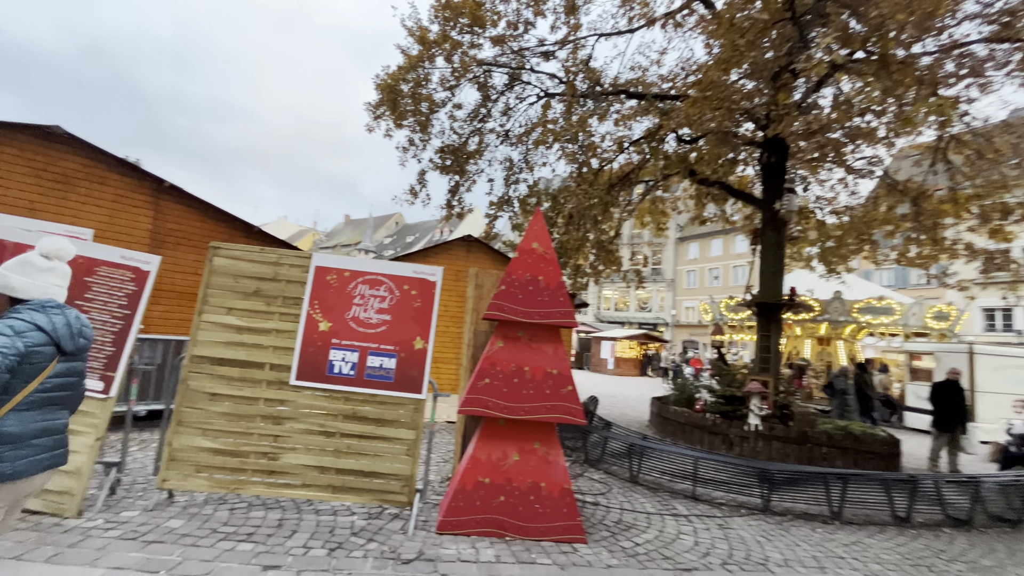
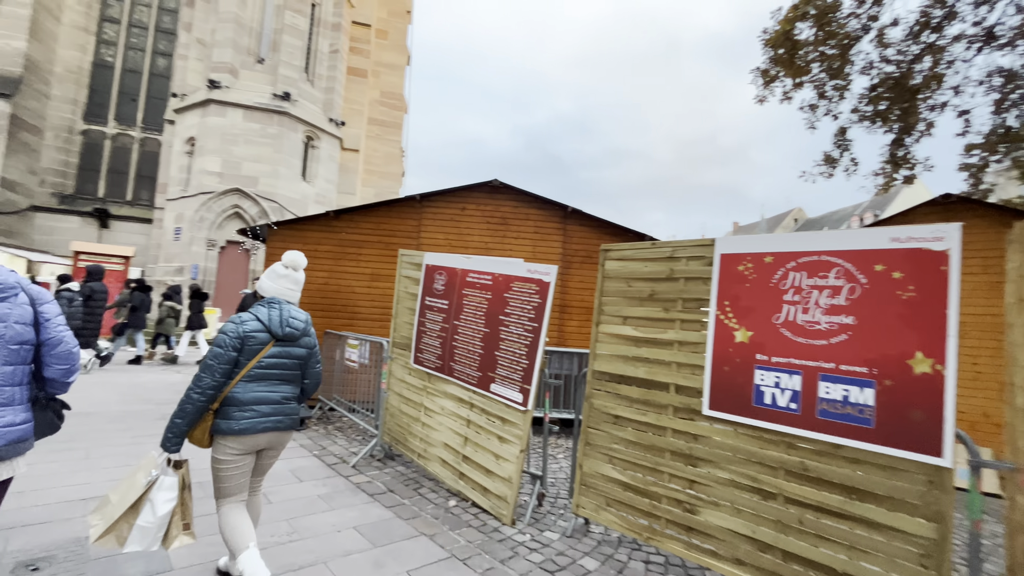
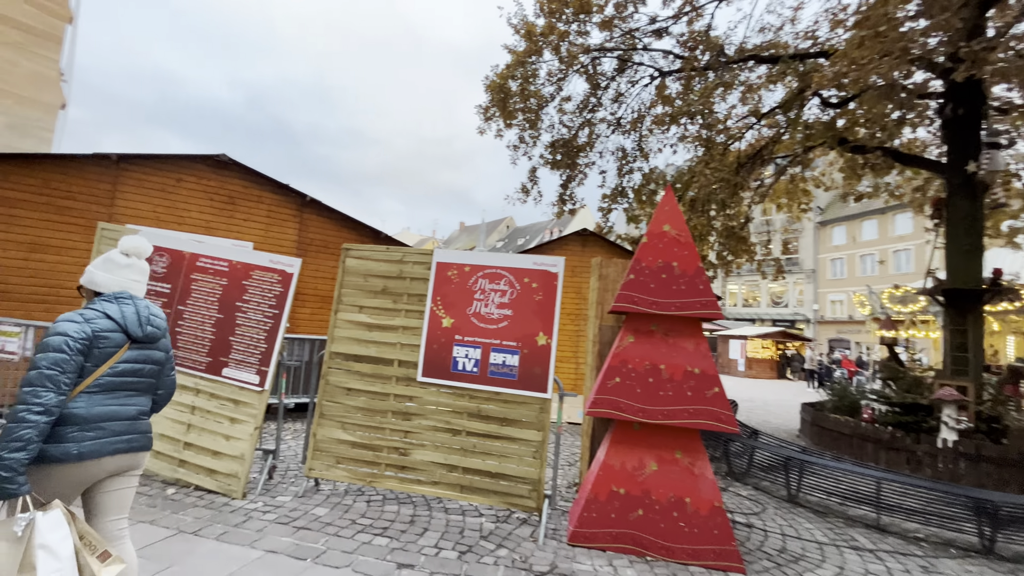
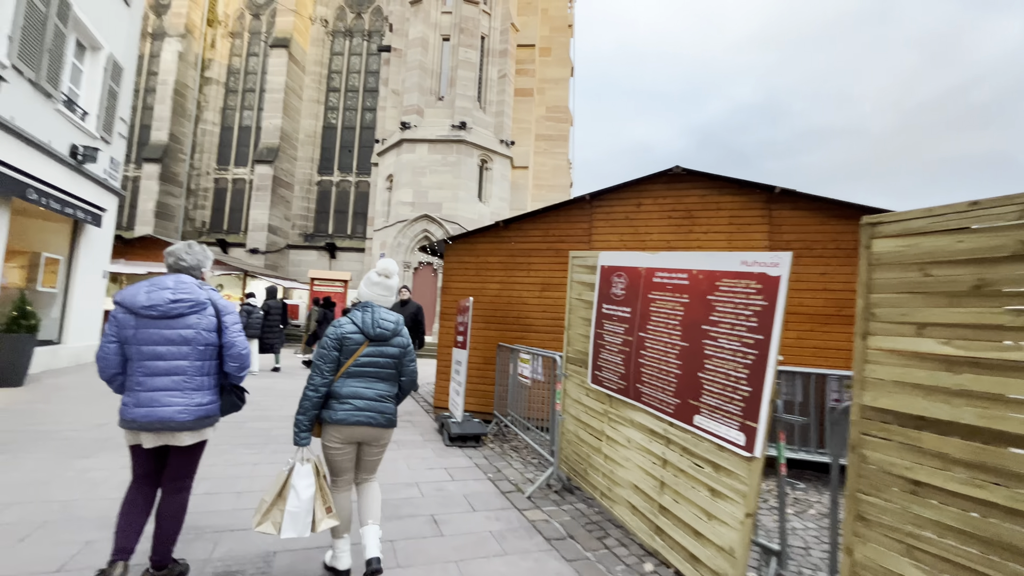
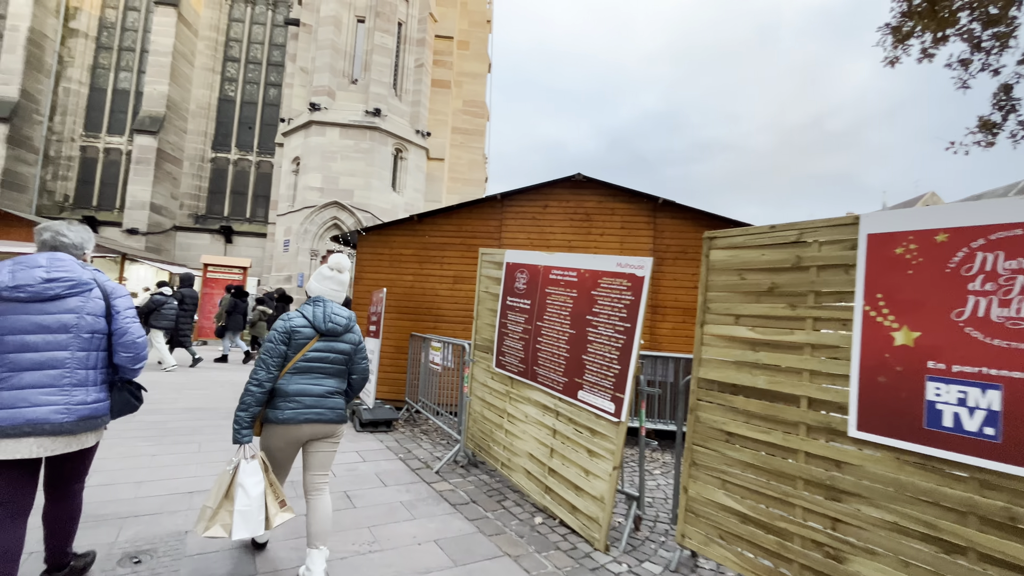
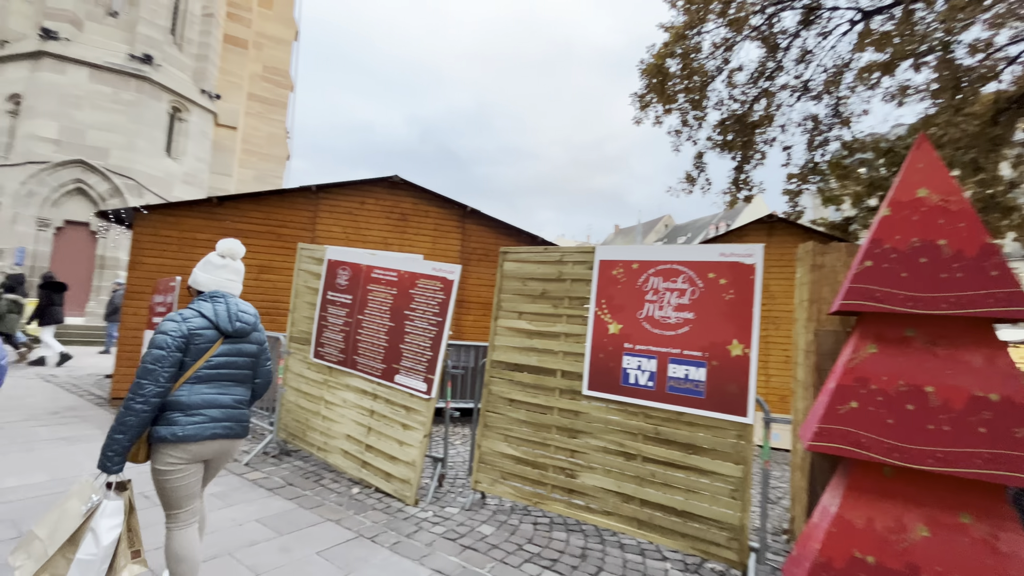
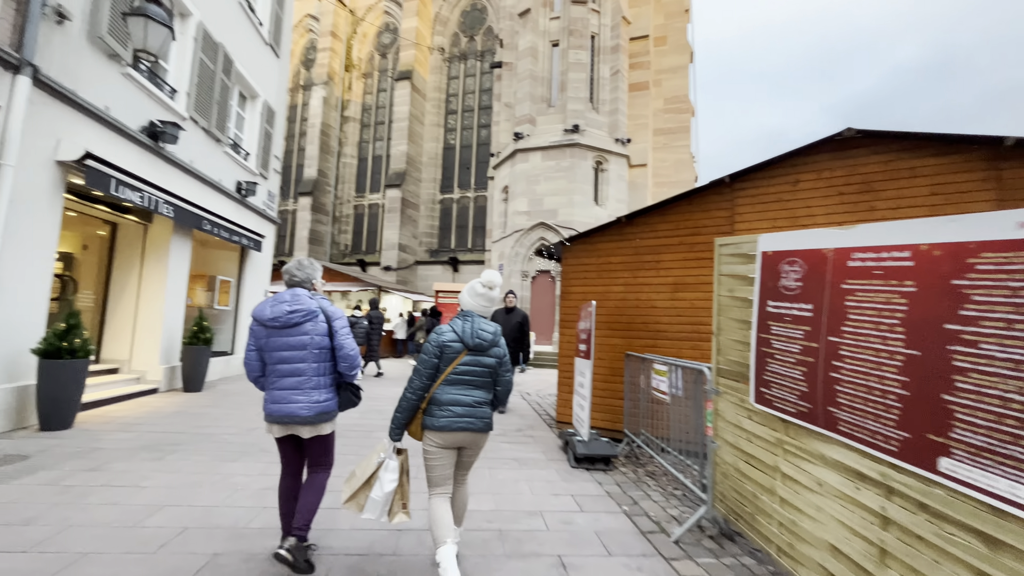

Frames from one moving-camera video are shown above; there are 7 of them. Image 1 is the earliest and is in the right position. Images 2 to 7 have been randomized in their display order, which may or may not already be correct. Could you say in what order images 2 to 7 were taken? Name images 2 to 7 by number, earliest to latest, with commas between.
3, 6, 2, 5, 4, 7
